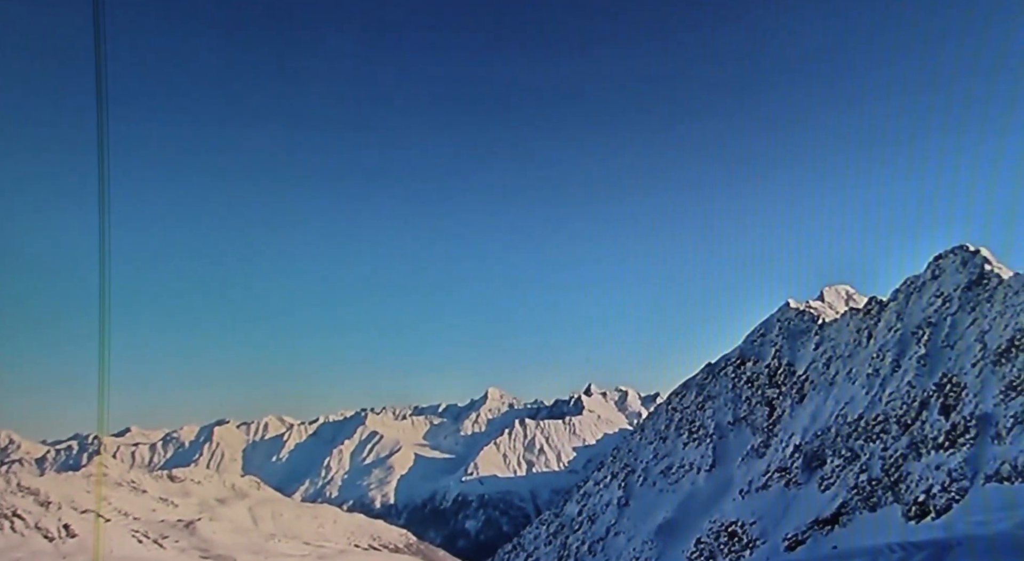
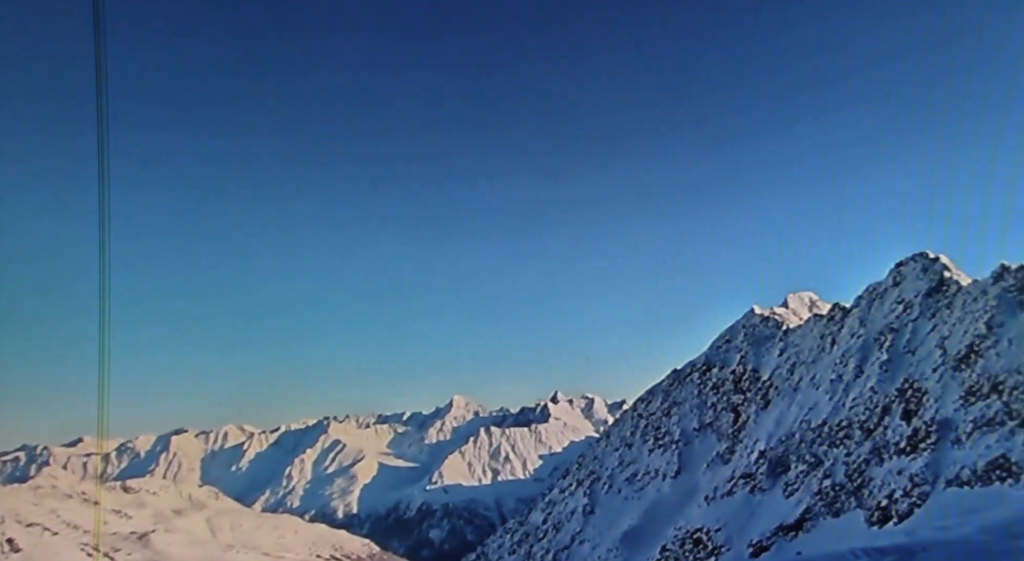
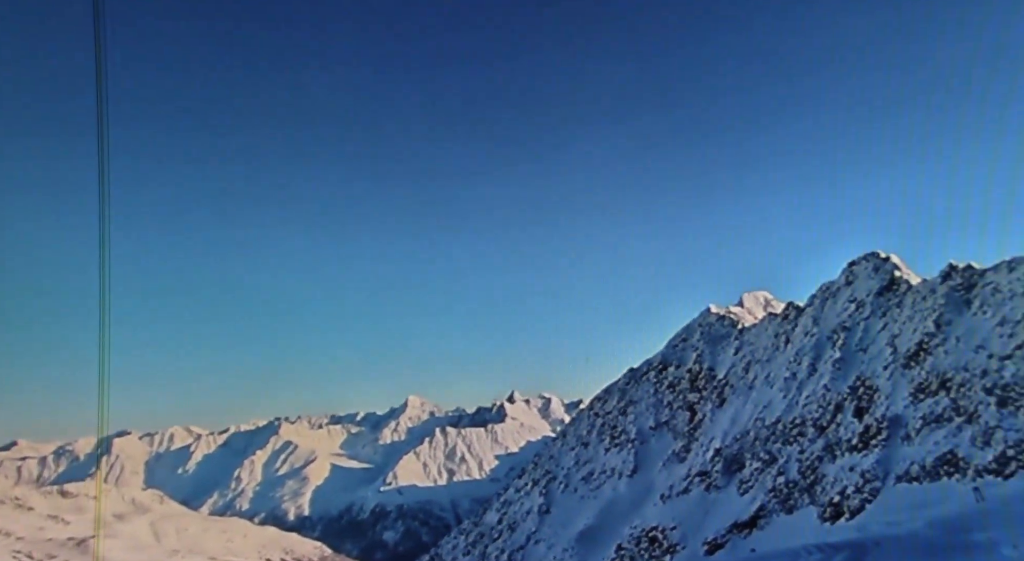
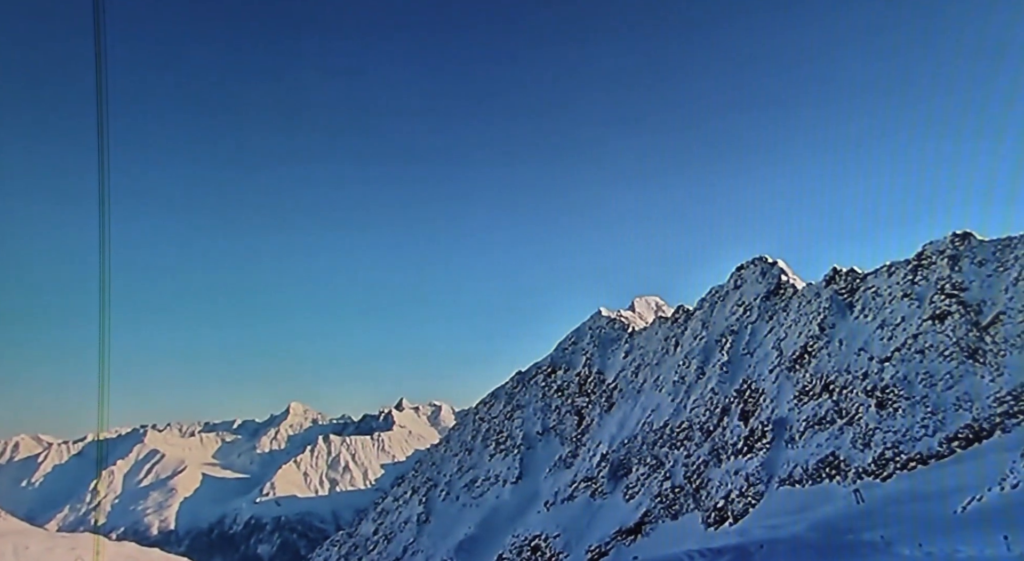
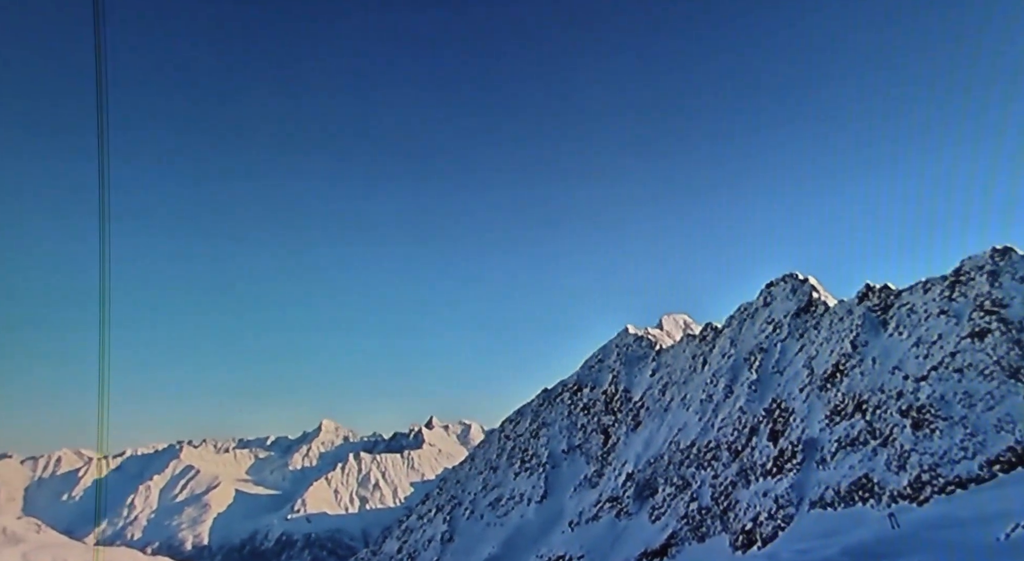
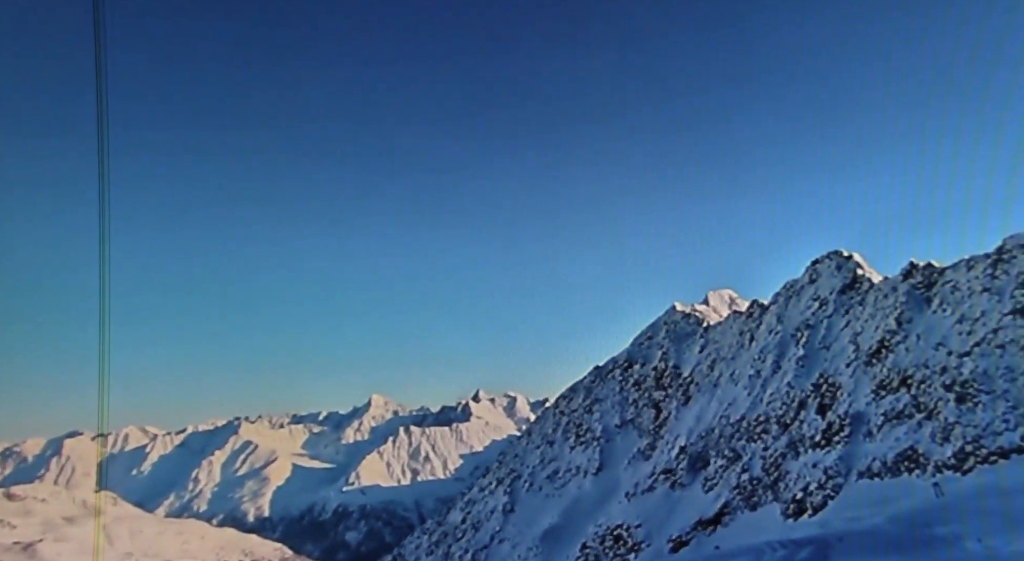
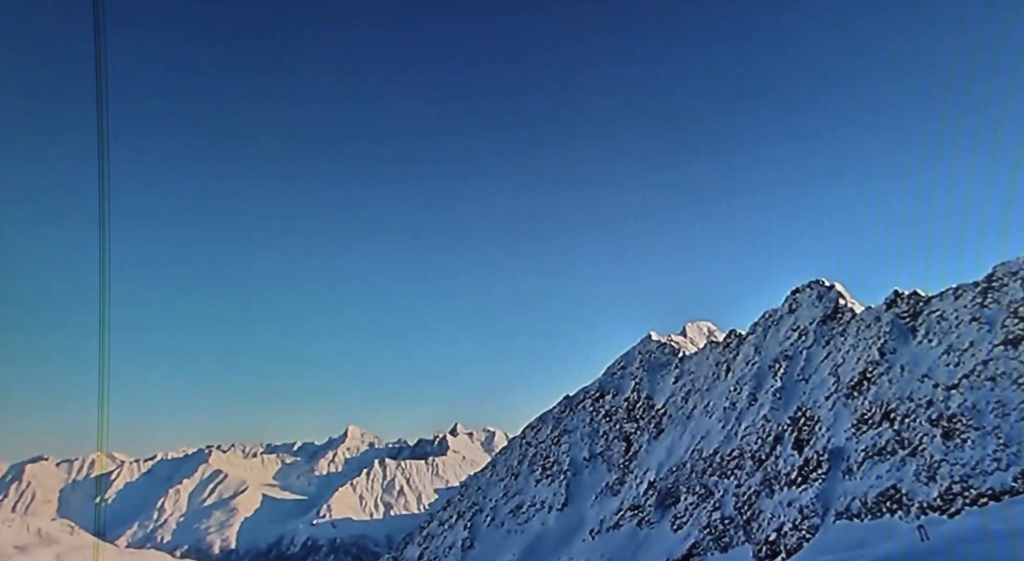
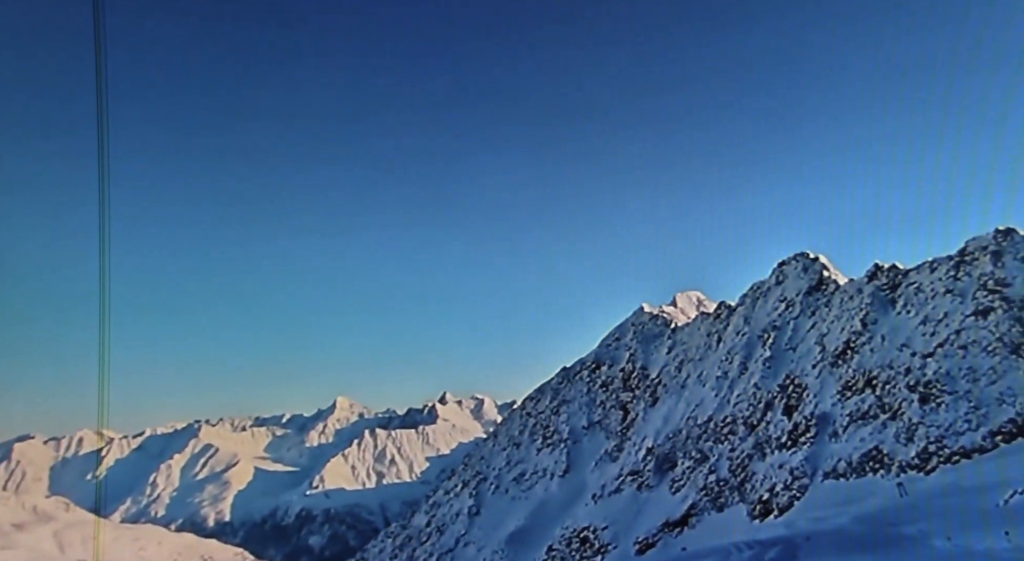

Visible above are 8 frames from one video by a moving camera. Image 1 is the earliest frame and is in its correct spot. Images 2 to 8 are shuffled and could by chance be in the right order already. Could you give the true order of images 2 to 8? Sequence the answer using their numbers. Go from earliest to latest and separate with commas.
2, 3, 6, 8, 4, 5, 7
